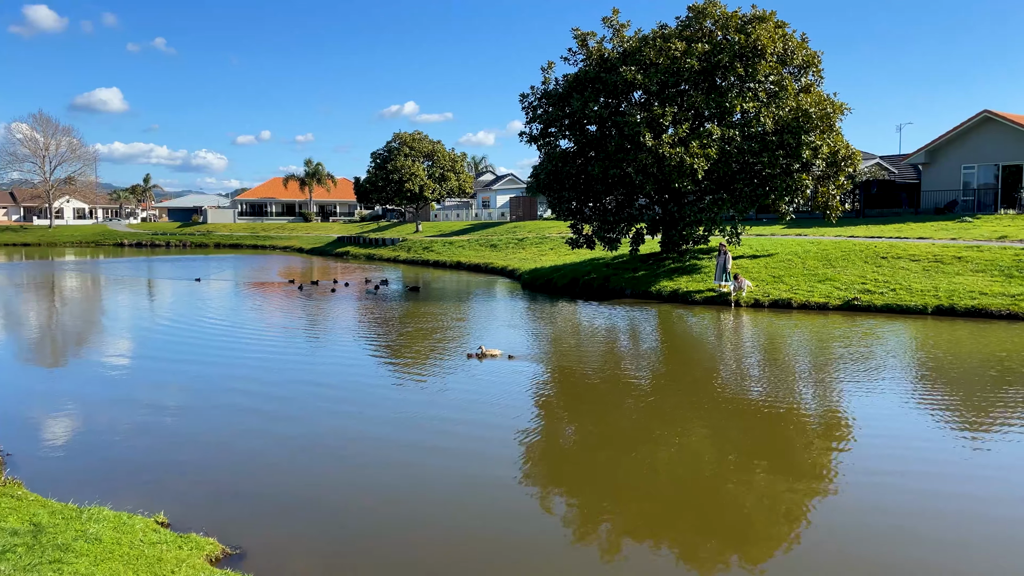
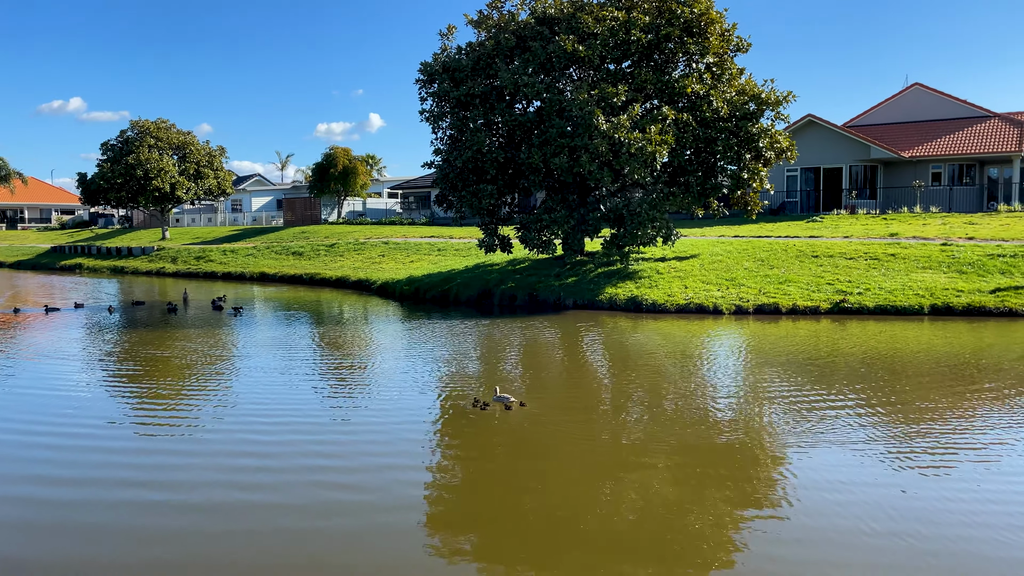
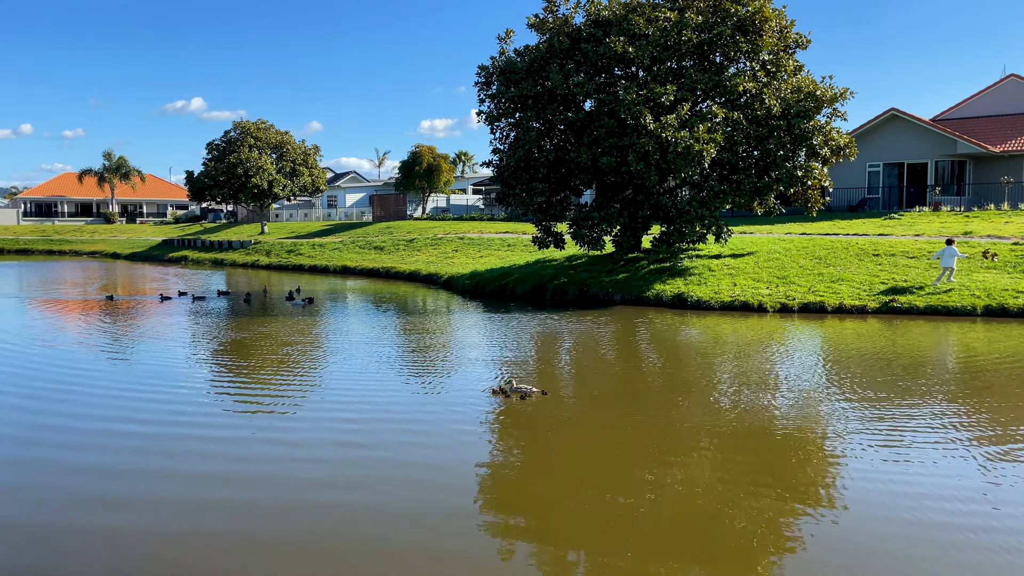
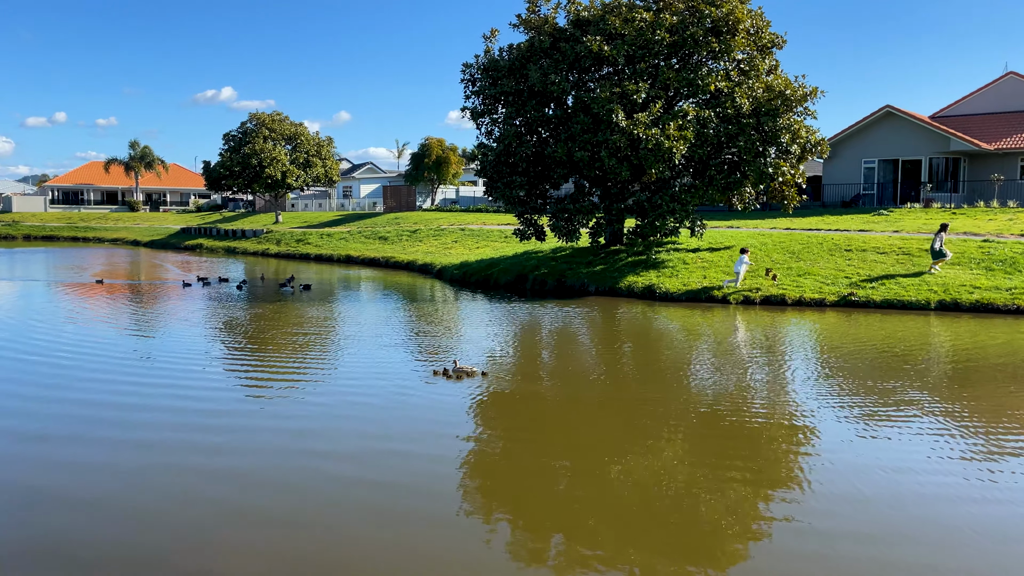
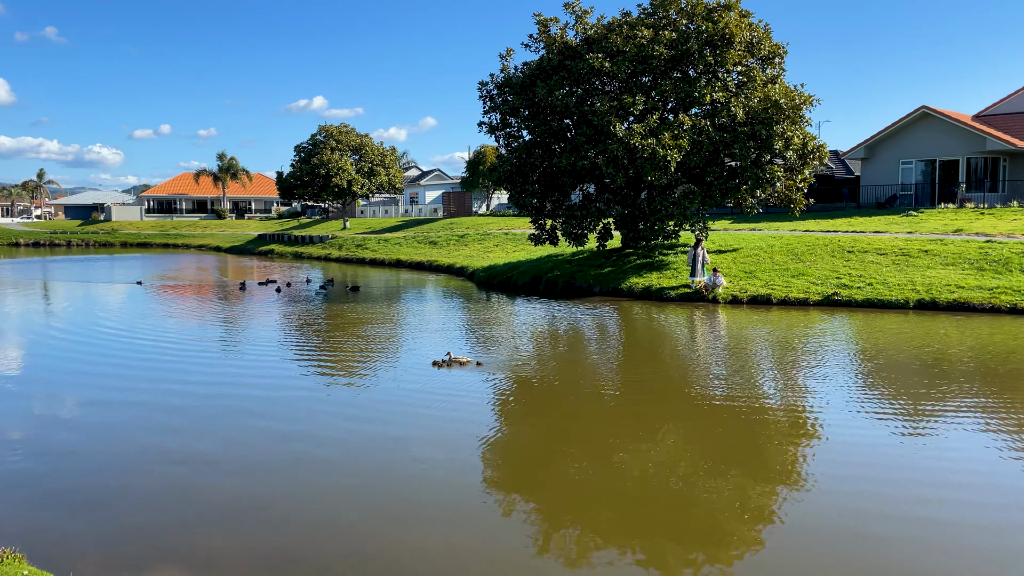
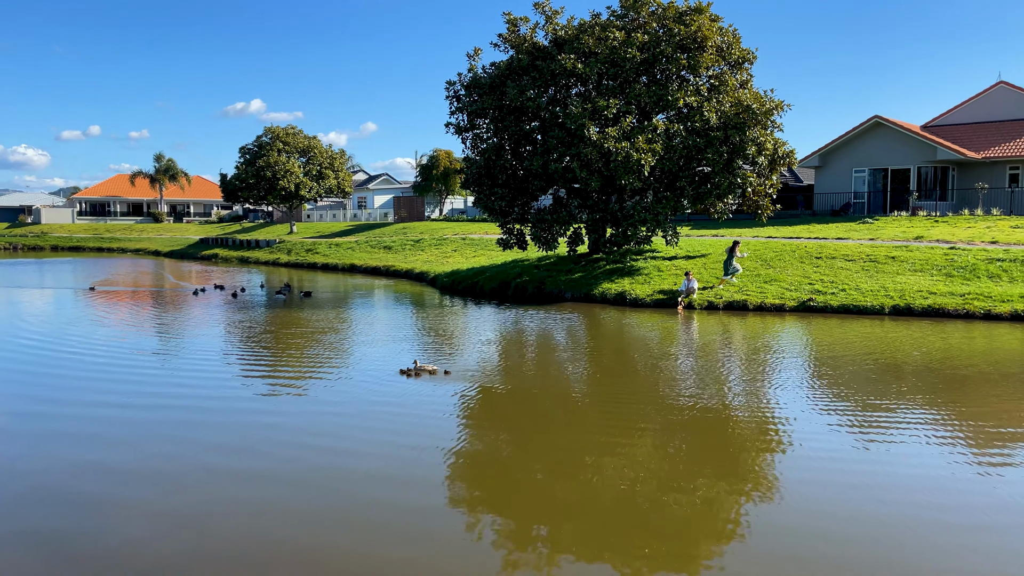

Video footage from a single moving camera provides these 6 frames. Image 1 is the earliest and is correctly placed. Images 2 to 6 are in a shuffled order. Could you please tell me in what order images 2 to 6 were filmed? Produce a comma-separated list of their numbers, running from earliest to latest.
5, 6, 4, 3, 2
